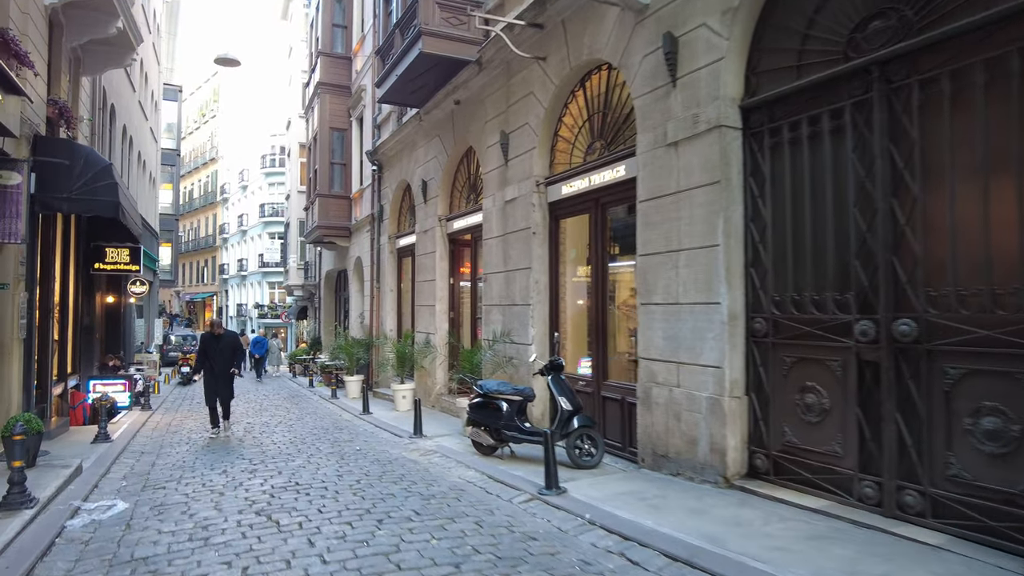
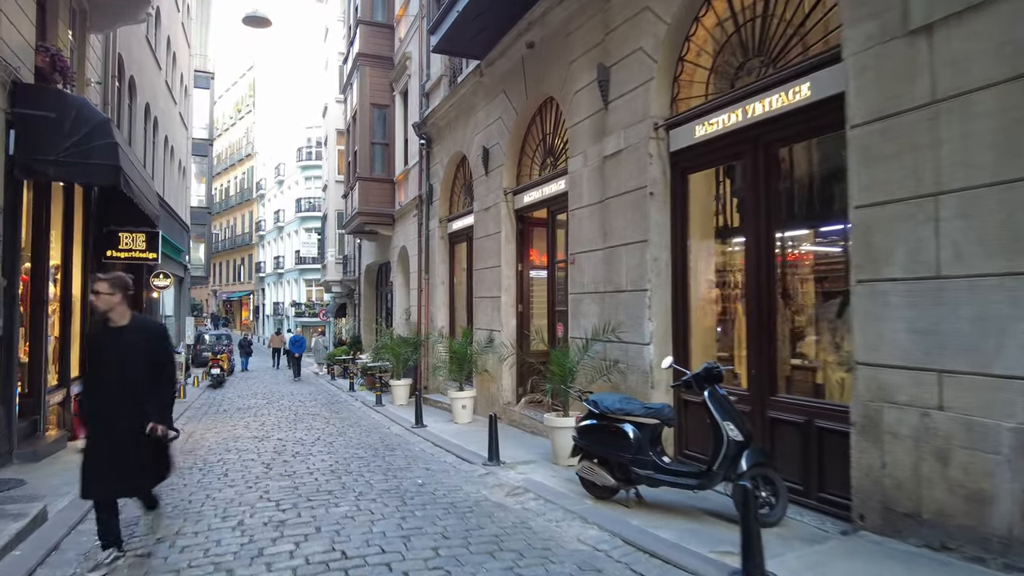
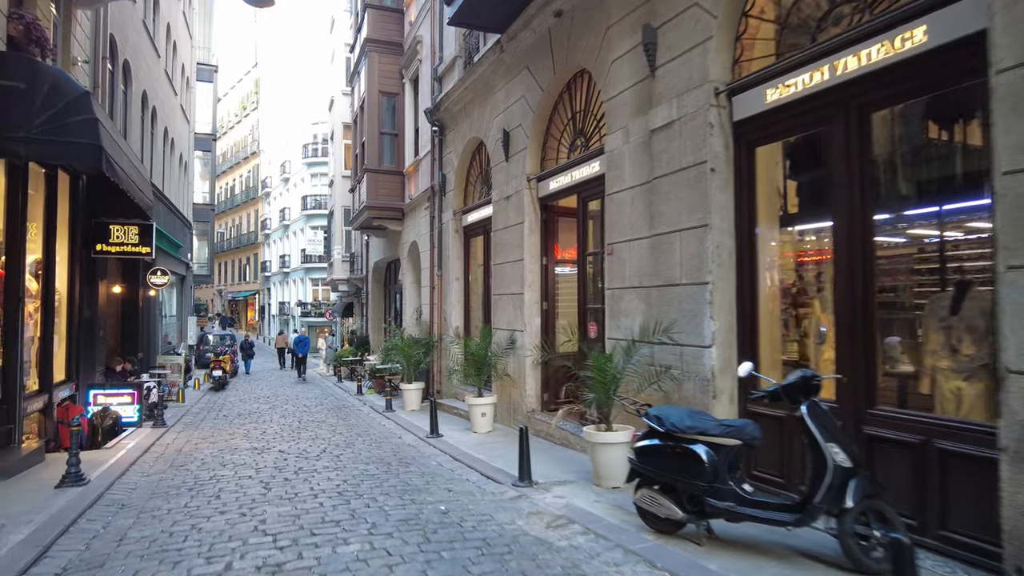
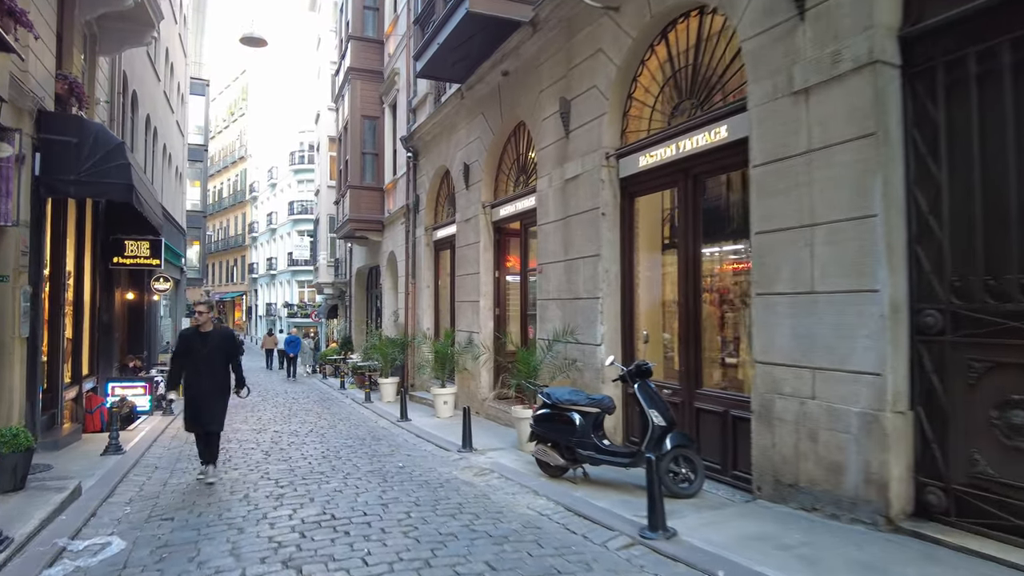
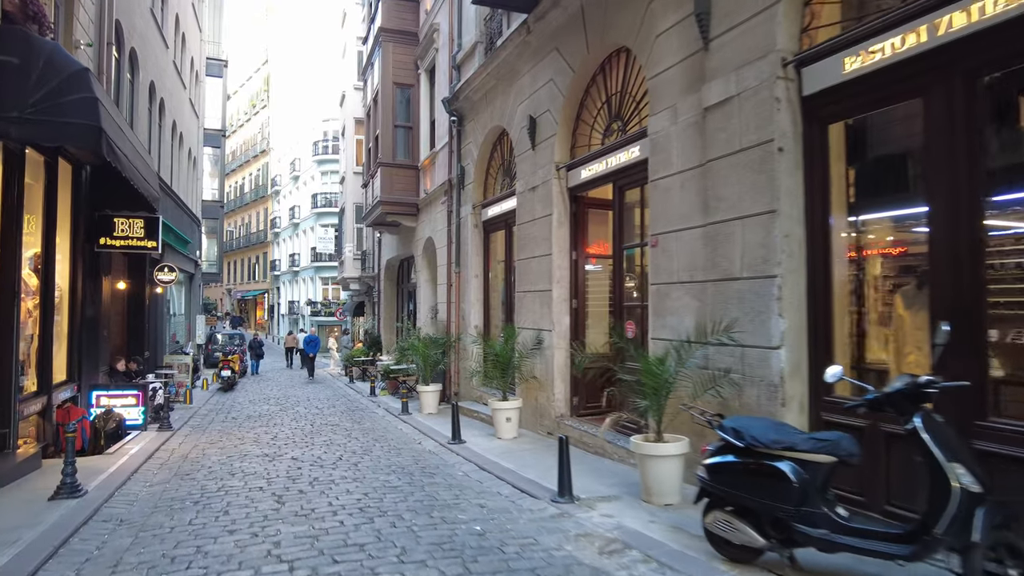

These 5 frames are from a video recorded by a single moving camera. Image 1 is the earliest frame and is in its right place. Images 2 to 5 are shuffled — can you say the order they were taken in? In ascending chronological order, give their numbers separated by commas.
4, 2, 3, 5
